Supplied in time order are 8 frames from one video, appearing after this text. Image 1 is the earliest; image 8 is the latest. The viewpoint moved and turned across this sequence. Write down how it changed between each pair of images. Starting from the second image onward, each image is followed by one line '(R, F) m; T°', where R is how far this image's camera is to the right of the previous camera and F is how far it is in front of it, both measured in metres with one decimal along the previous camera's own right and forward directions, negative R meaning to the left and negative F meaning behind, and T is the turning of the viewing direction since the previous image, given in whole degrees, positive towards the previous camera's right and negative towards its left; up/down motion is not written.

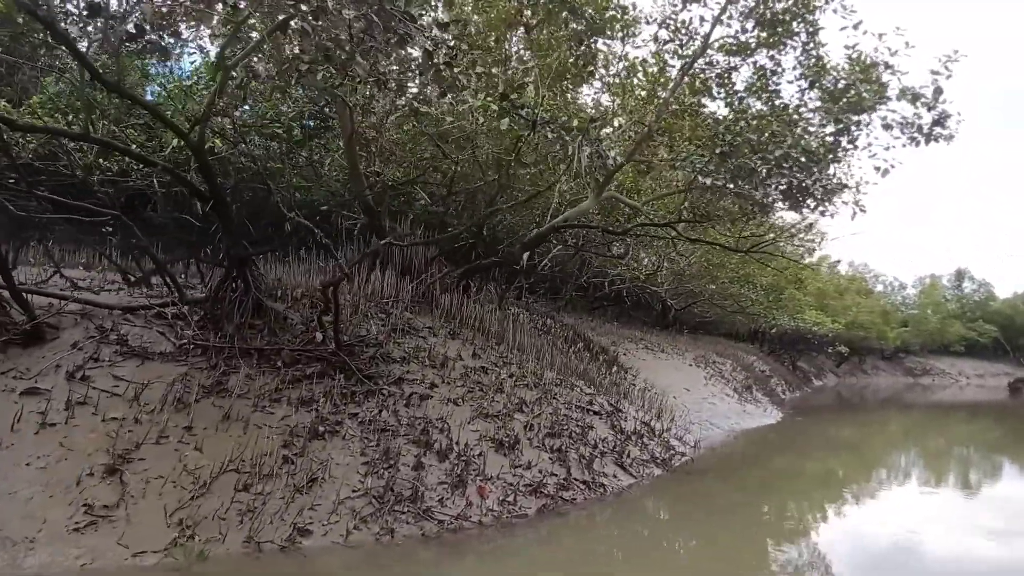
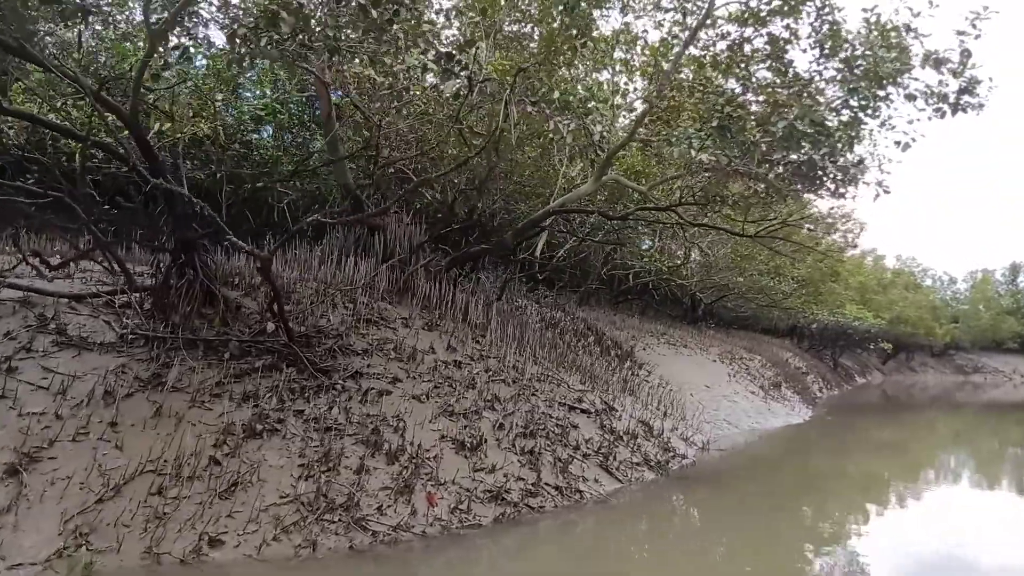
(+0.5, +0.5) m; -3°
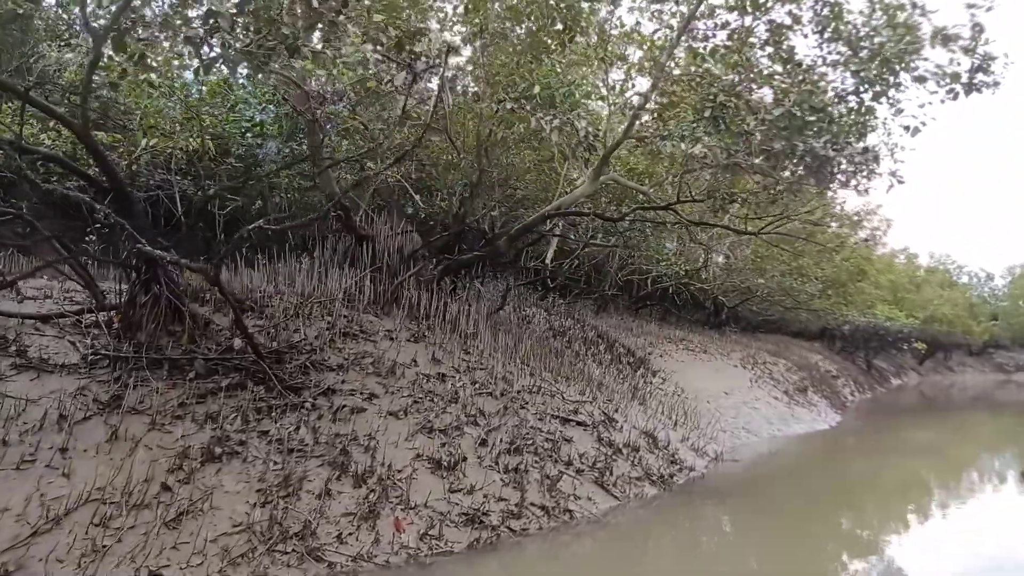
(+0.3, +0.3) m; -2°
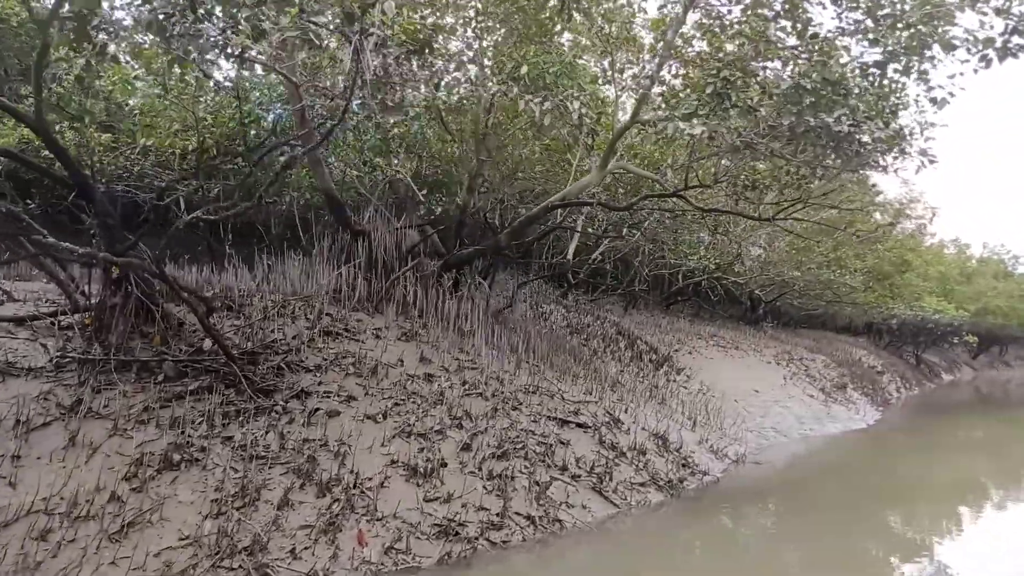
(+0.4, +0.4) m; -3°
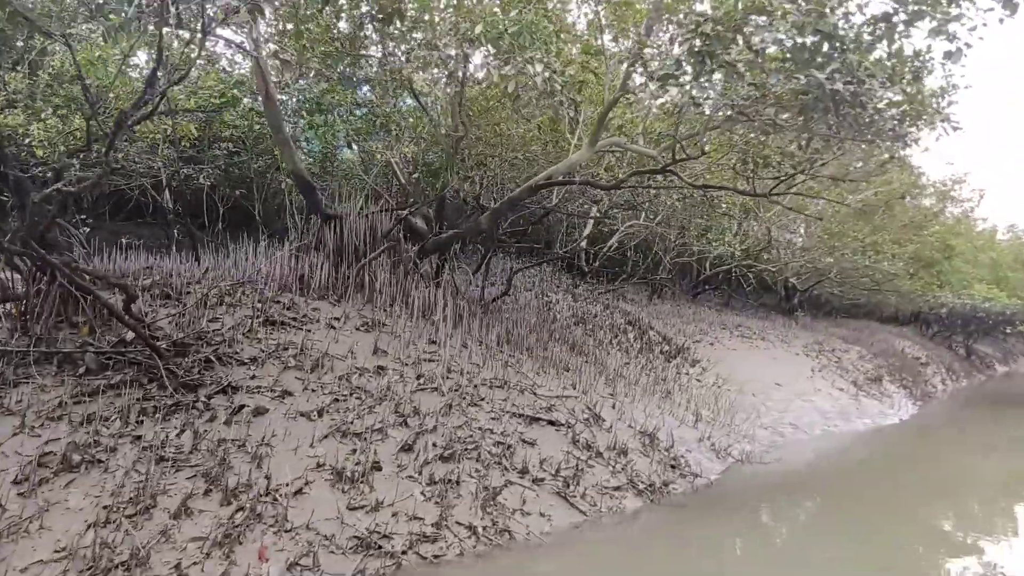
(+0.6, +0.5) m; -3°
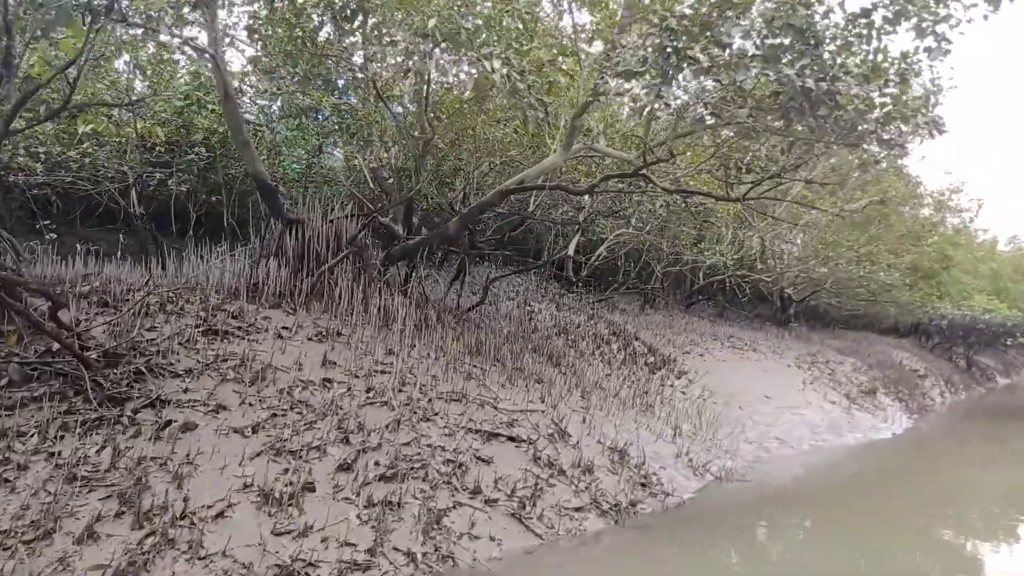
(+0.3, +0.3) m; 0°
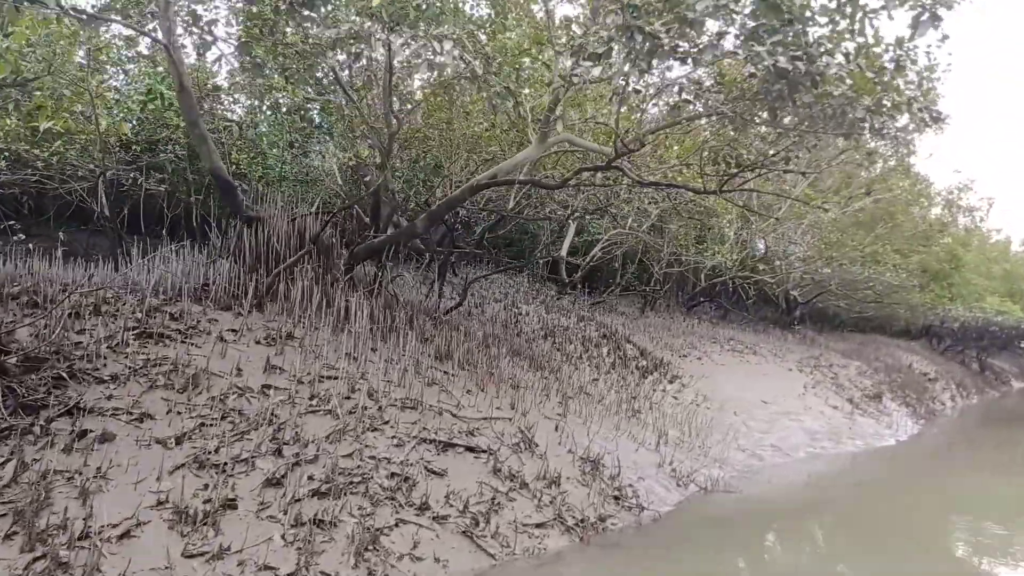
(+0.3, +0.3) m; -1°
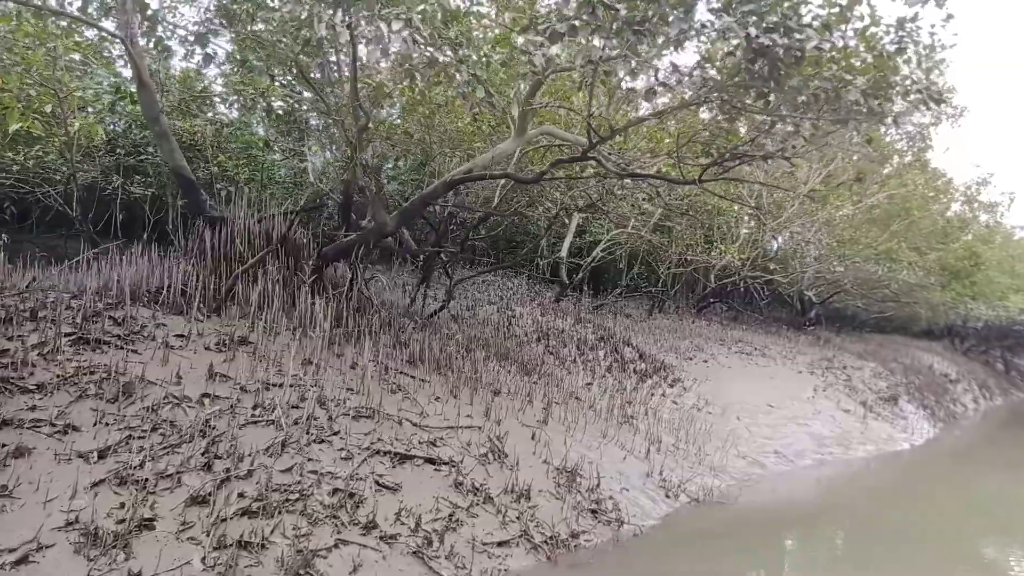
(+0.3, +0.3) m; -1°
